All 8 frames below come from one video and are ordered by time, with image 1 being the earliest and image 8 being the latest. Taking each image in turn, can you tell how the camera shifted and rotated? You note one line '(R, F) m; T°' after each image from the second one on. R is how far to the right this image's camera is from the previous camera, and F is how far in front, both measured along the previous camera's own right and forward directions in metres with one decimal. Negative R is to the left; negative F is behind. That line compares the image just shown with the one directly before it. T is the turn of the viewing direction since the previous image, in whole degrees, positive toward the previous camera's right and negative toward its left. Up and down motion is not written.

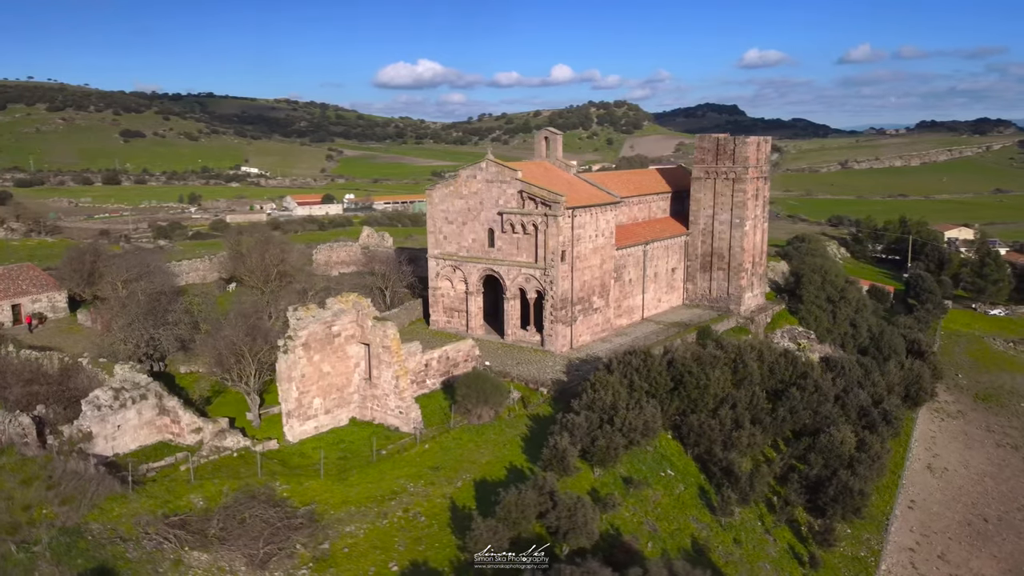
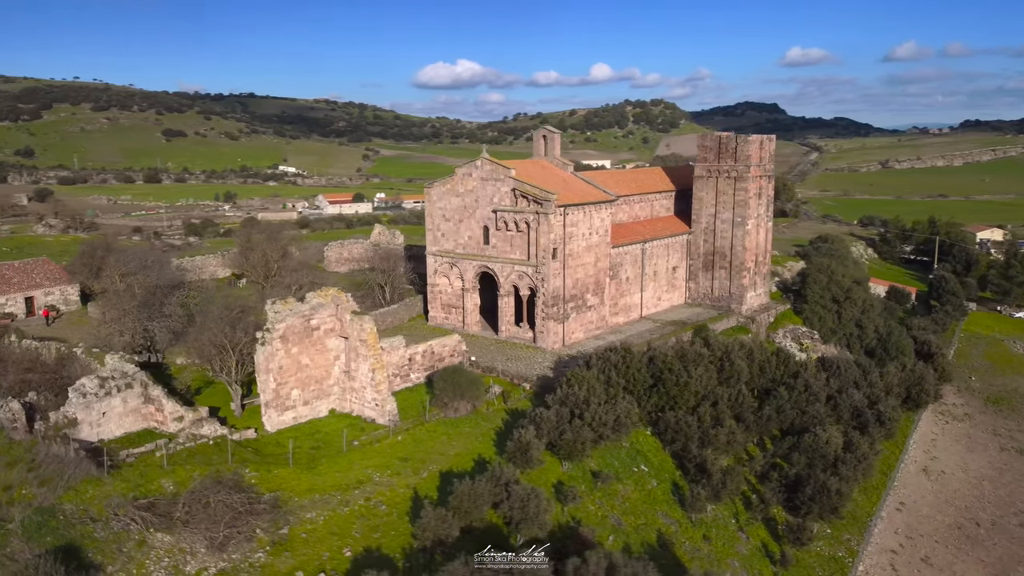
(+1.5, -0.2) m; -2°
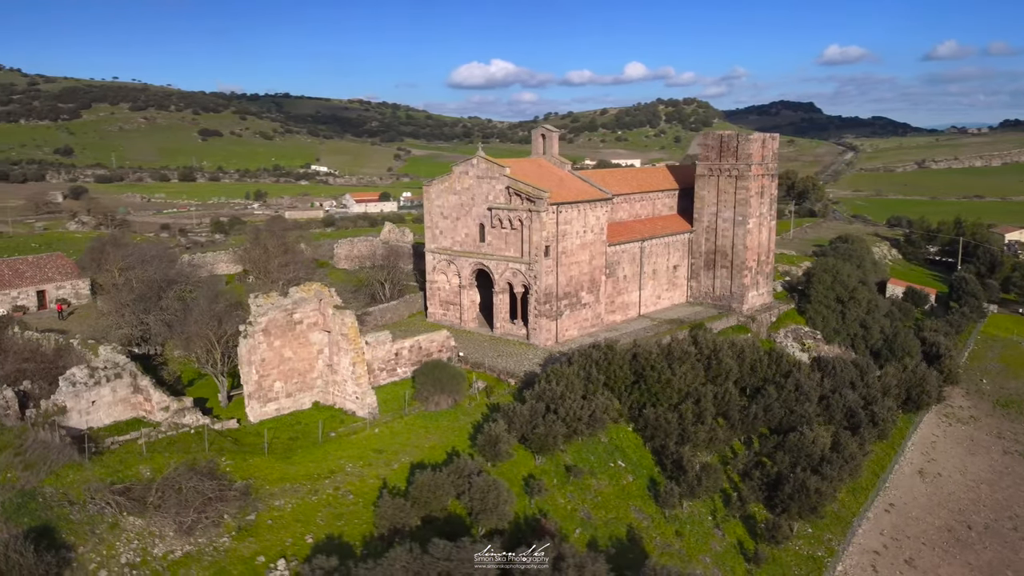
(+1.3, -0.2) m; -2°
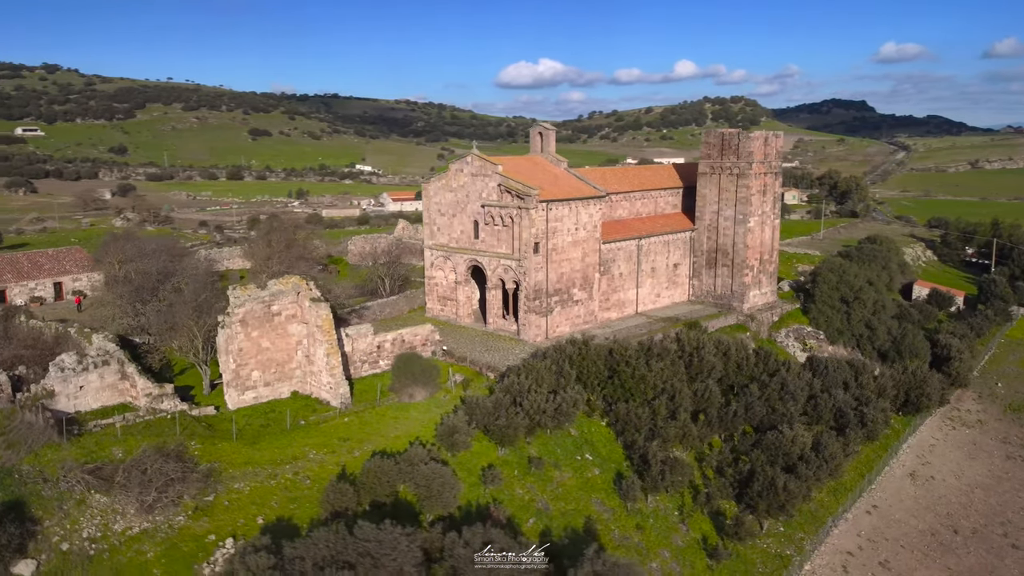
(+1.8, -0.3) m; -3°
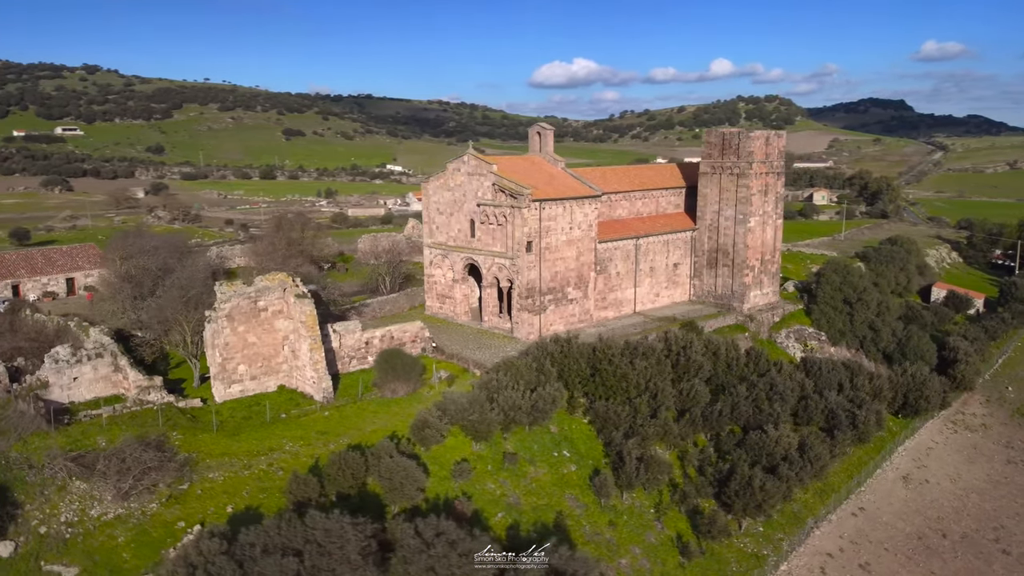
(+1.3, -0.2) m; -2°
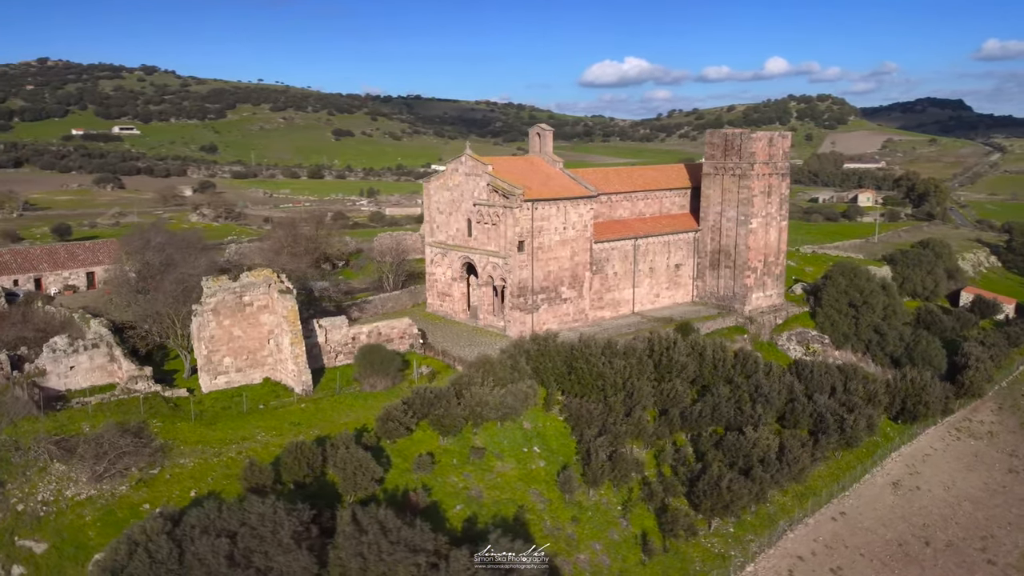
(+1.9, -0.3) m; -3°
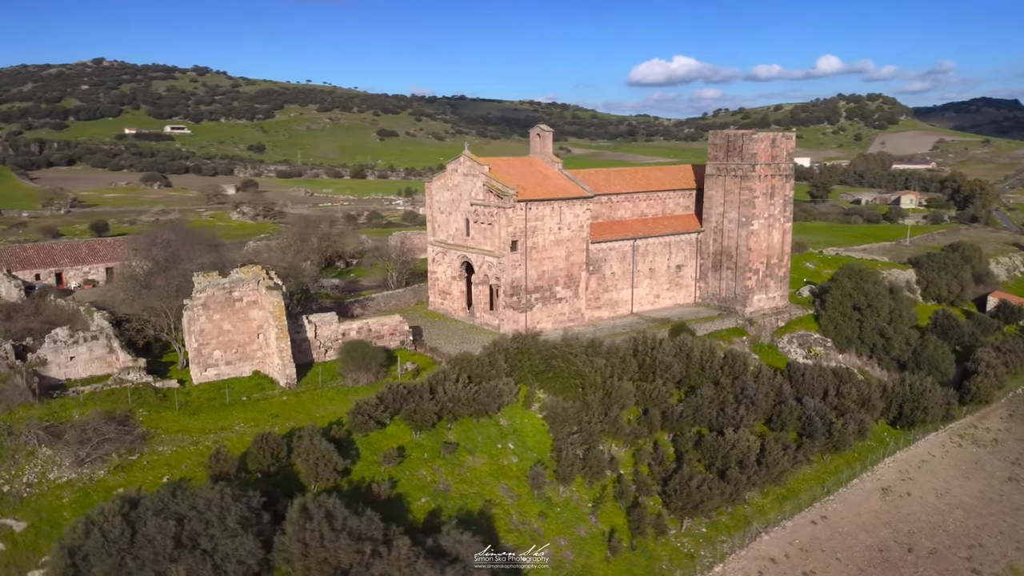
(+1.7, -0.3) m; -3°
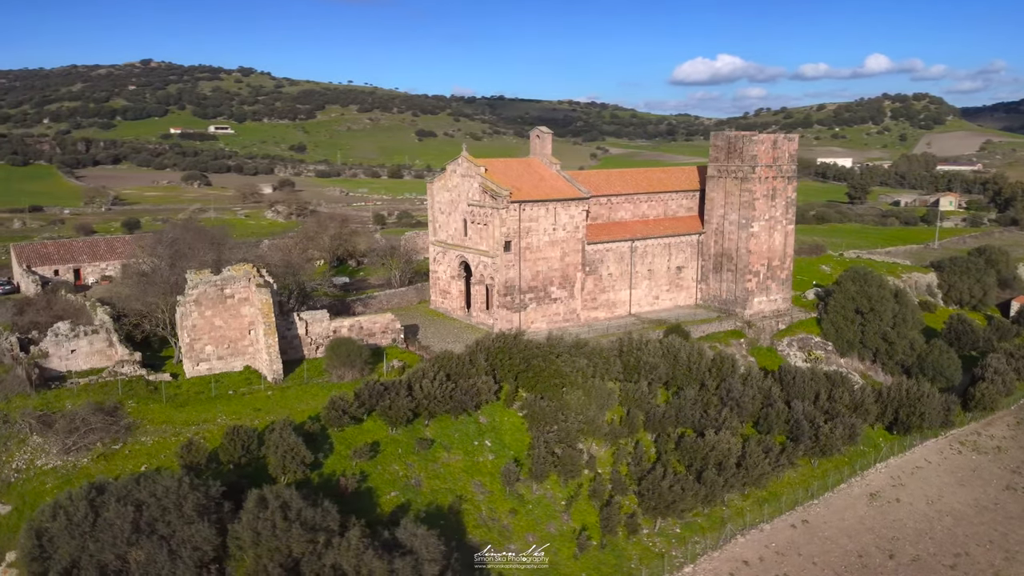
(+1.6, -0.3) m; -3°
